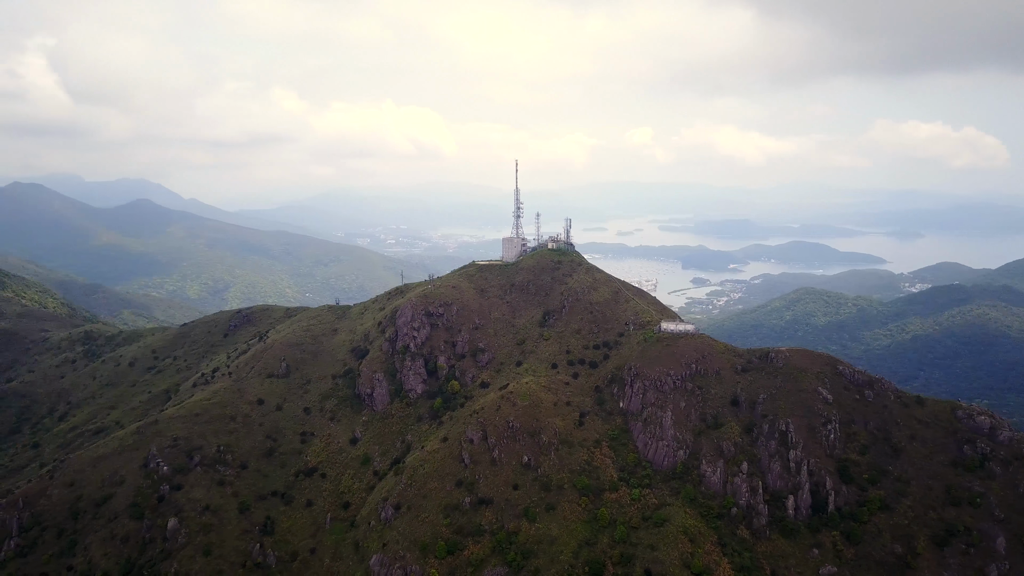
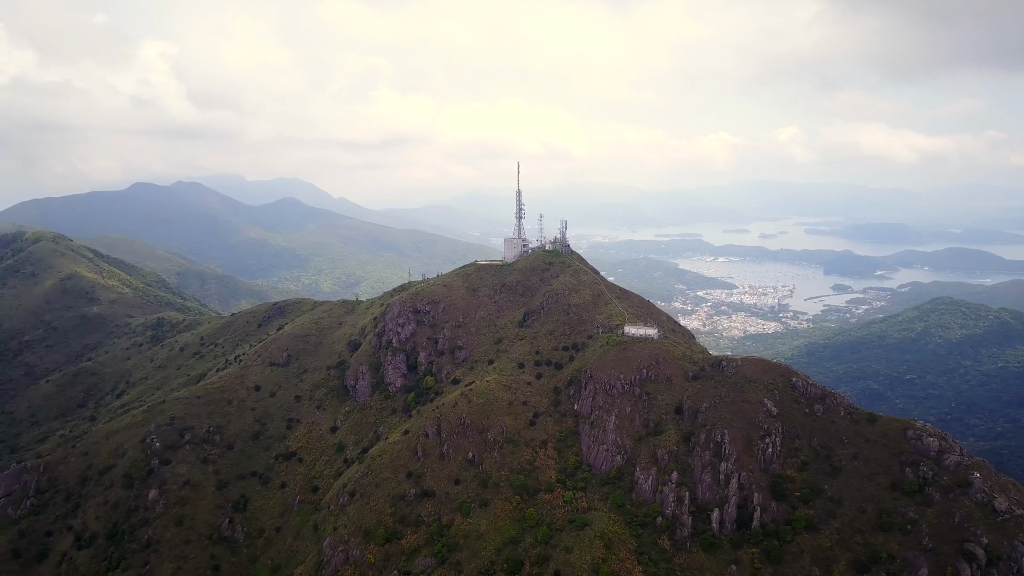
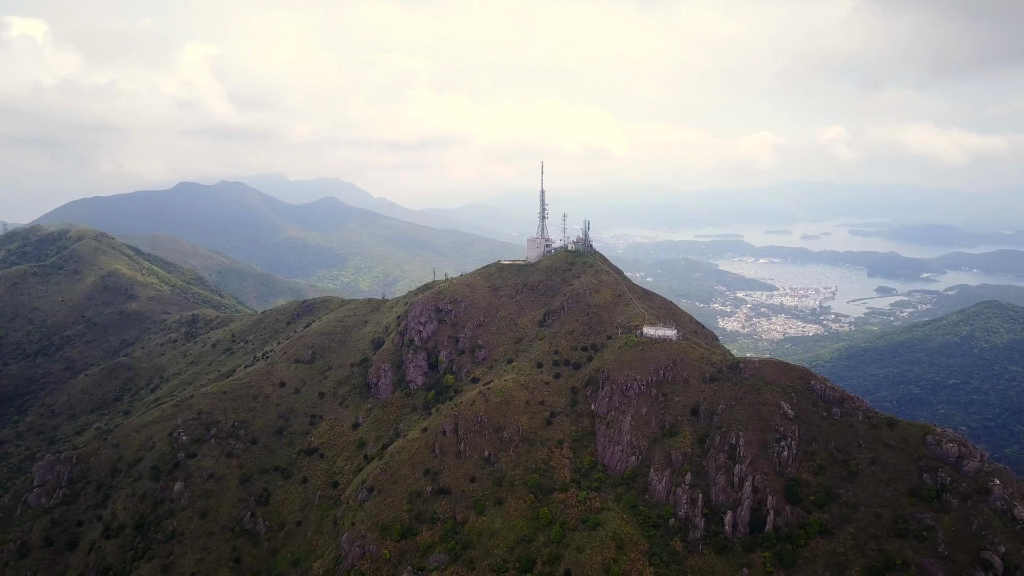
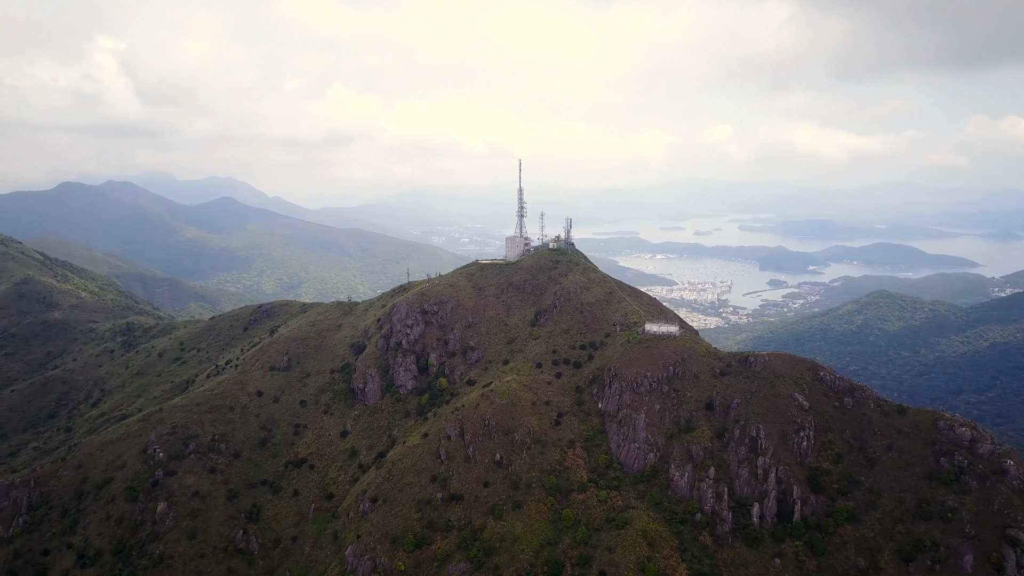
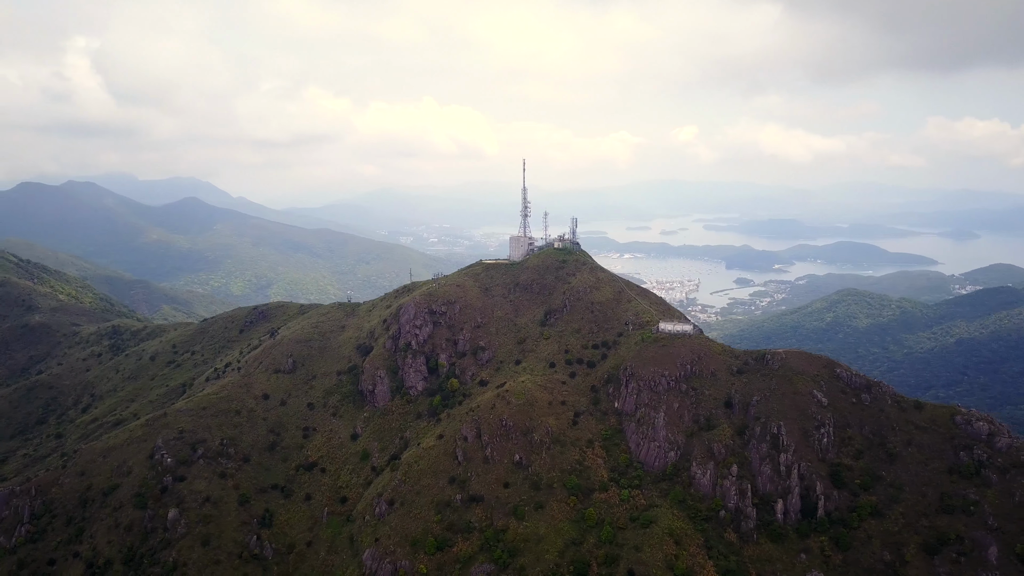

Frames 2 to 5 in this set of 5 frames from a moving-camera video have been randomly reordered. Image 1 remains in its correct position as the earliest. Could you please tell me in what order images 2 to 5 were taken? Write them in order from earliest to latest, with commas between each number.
5, 4, 2, 3
